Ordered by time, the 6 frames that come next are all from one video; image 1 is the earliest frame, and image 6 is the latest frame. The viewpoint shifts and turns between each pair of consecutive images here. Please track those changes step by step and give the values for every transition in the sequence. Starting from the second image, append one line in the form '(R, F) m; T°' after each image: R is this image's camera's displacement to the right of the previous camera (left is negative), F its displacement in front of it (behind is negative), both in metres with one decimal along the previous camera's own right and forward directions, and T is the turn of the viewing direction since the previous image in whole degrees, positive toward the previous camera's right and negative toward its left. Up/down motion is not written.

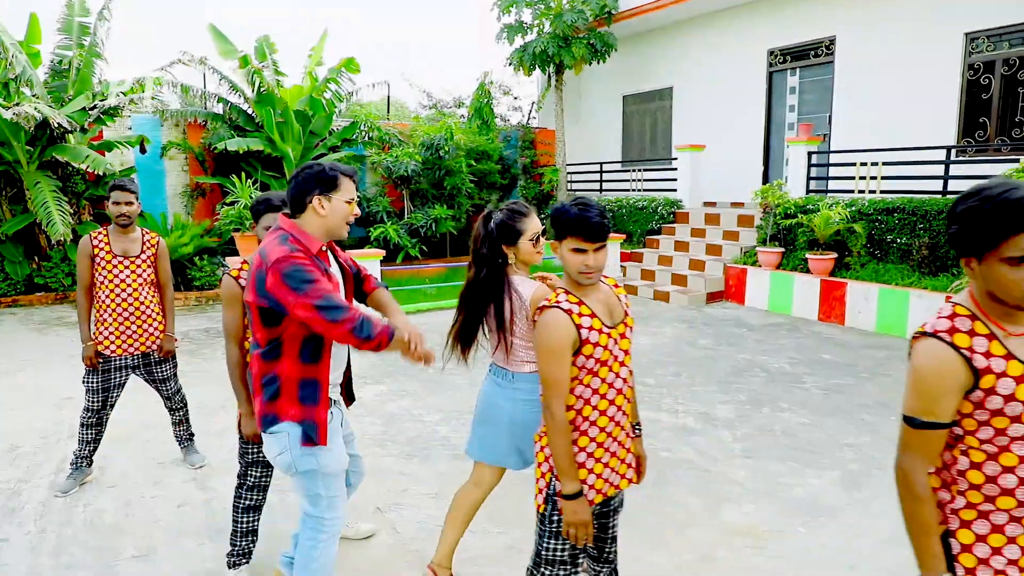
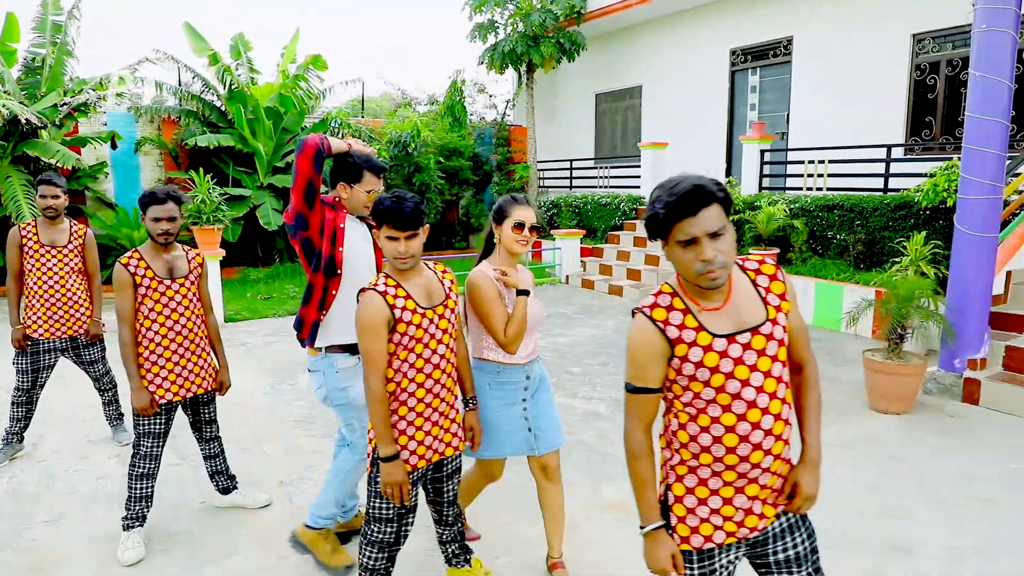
(+0.6, -0.2) m; 0°
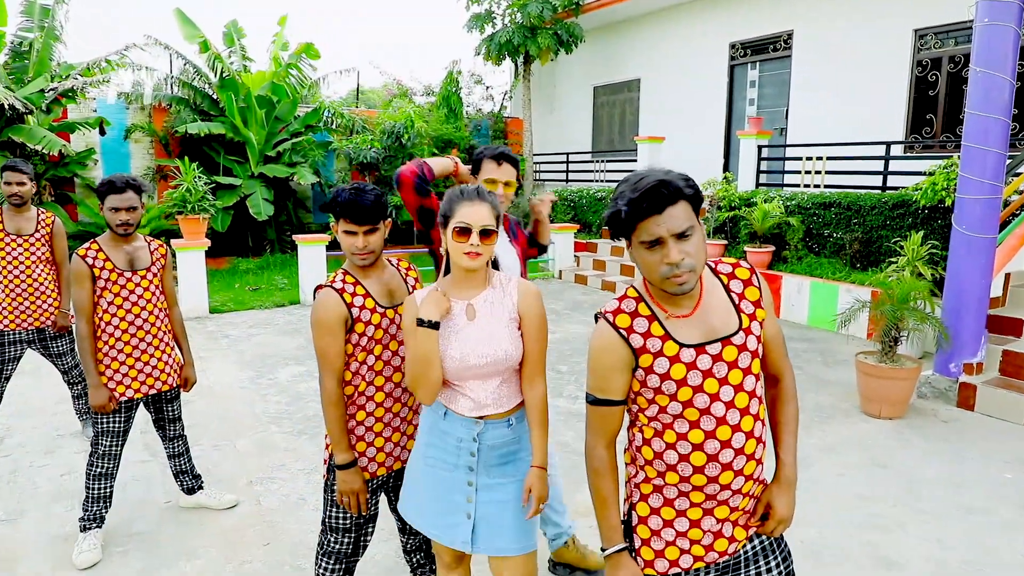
(+0.1, +0.1) m; 0°
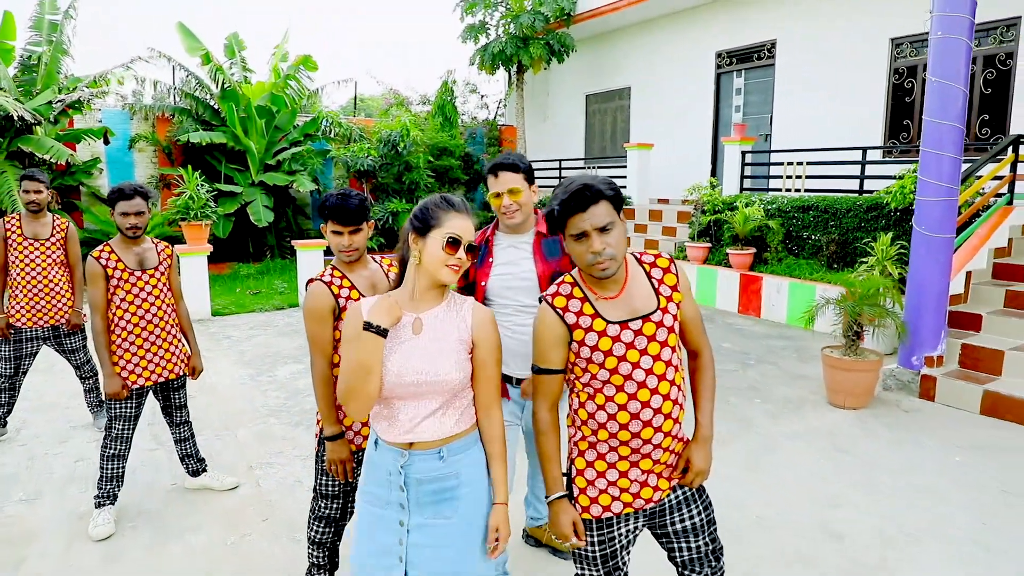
(+0.1, -0.3) m; 0°
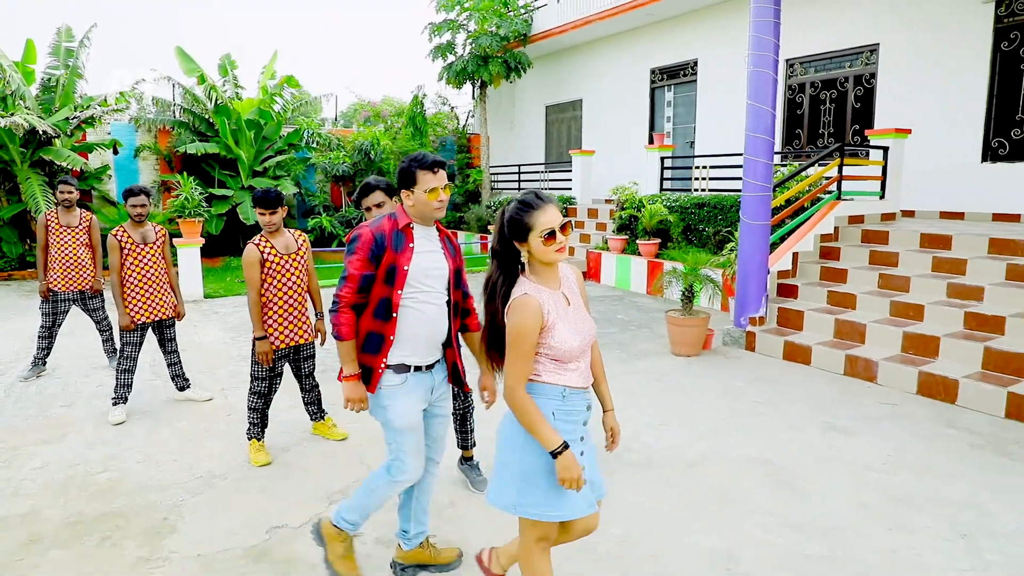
(+0.9, -1.4) m; 0°
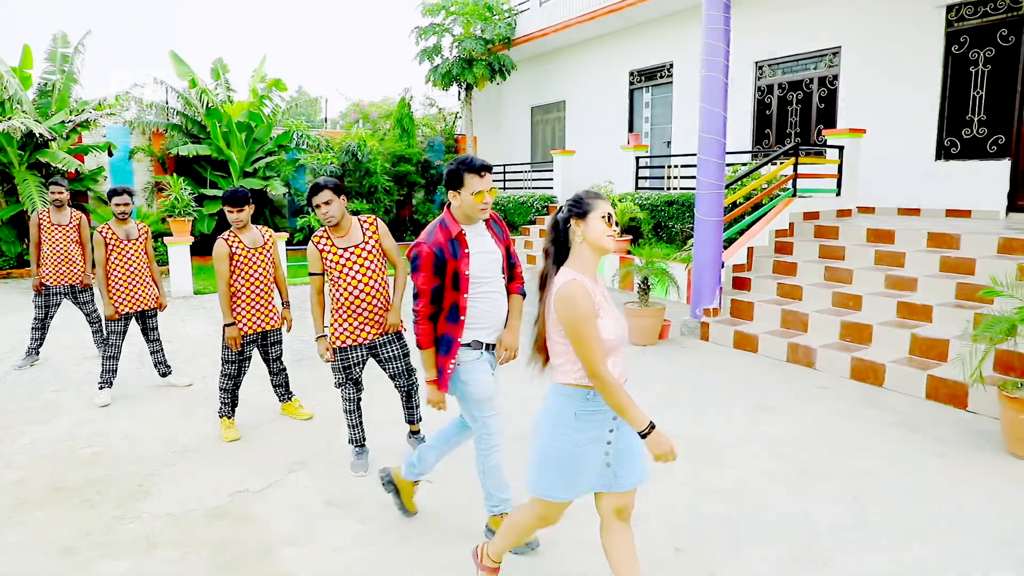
(+0.4, -0.4) m; 0°
